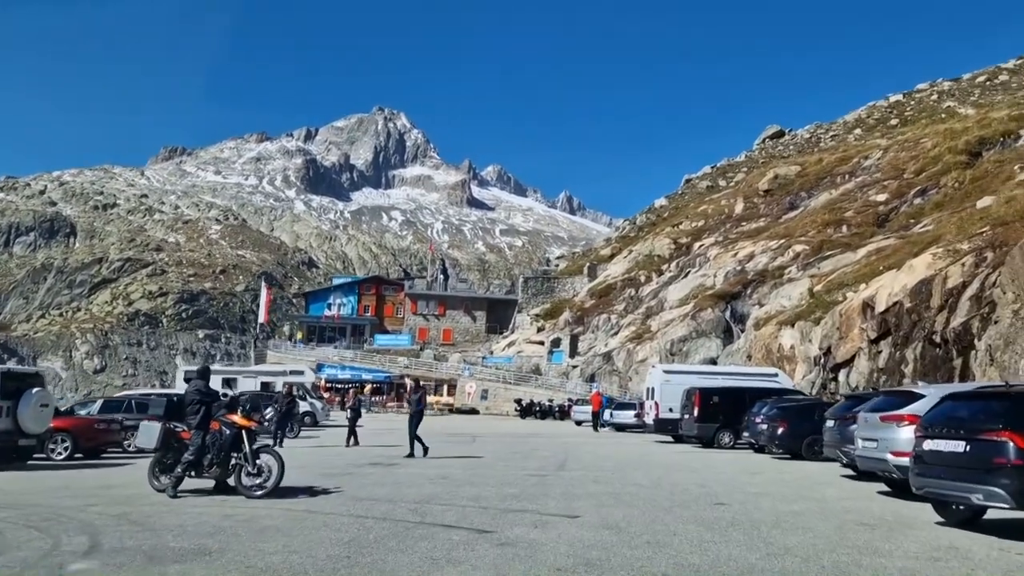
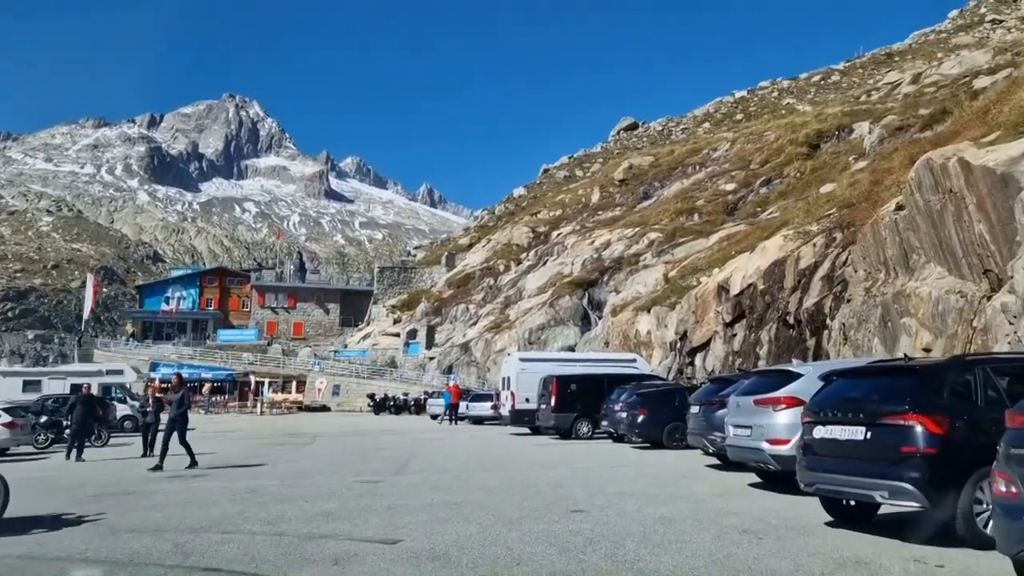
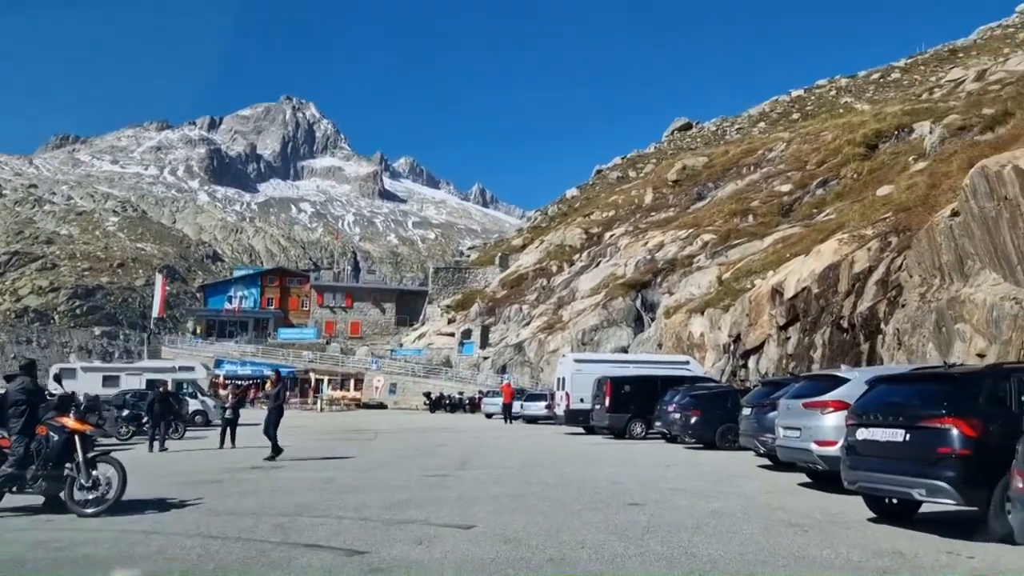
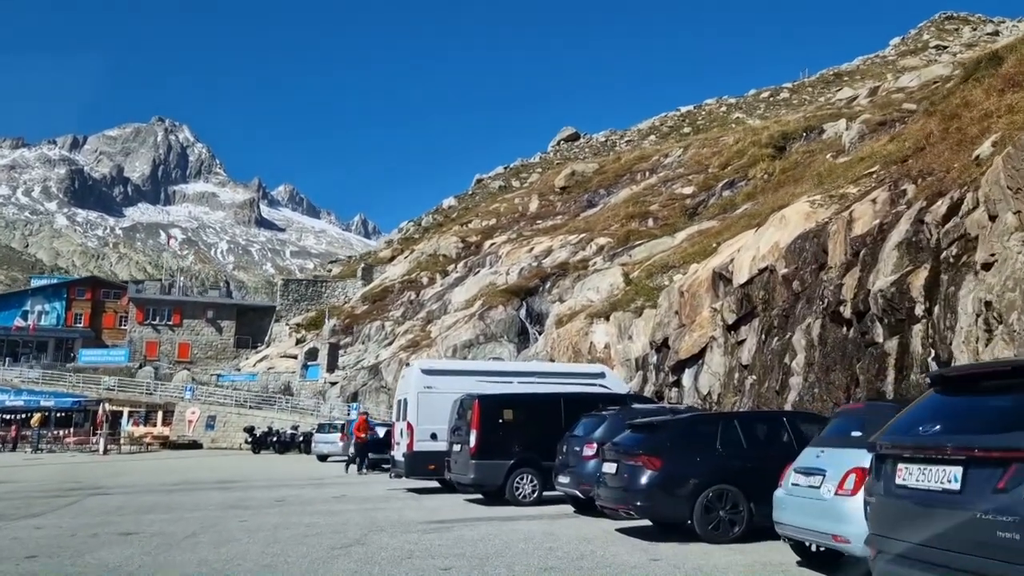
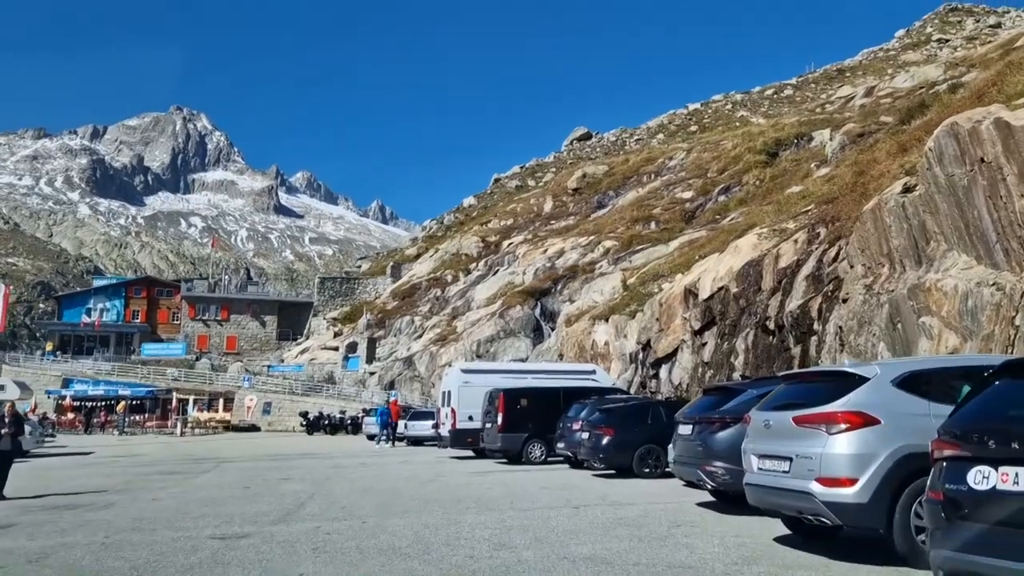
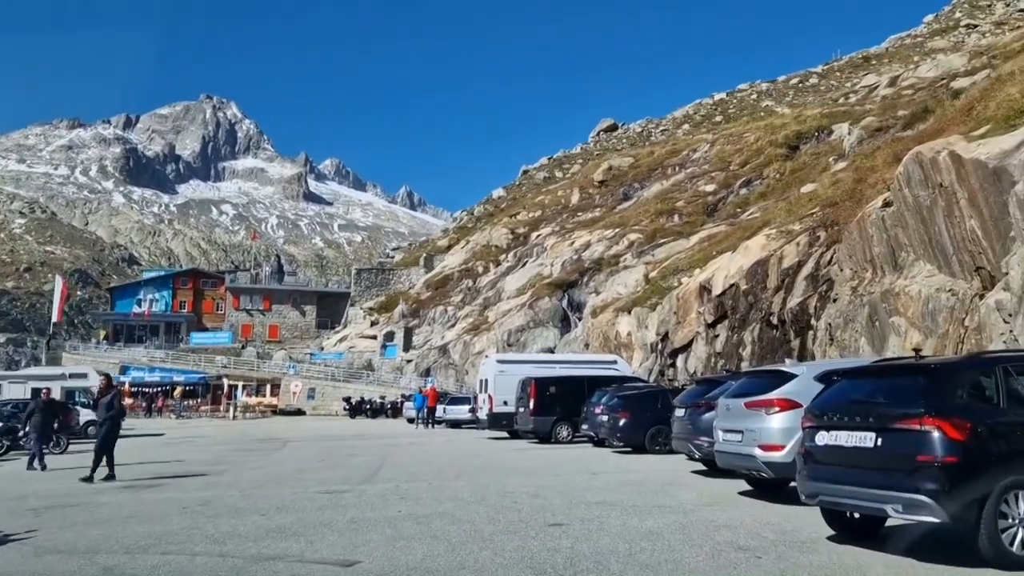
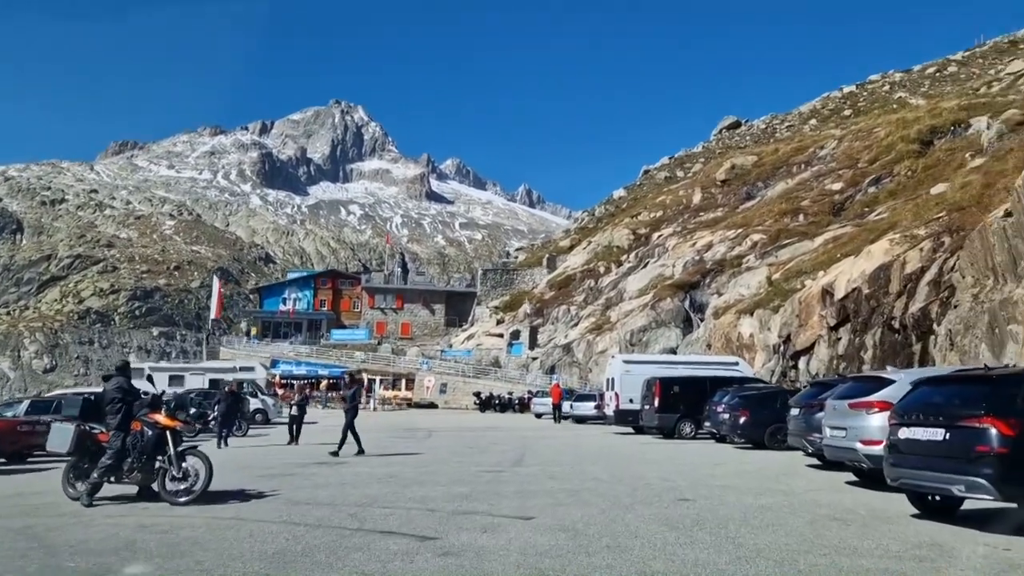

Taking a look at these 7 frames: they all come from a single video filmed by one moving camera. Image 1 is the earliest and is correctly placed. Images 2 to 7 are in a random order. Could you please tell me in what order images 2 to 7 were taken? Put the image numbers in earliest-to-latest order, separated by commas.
7, 3, 2, 6, 5, 4
